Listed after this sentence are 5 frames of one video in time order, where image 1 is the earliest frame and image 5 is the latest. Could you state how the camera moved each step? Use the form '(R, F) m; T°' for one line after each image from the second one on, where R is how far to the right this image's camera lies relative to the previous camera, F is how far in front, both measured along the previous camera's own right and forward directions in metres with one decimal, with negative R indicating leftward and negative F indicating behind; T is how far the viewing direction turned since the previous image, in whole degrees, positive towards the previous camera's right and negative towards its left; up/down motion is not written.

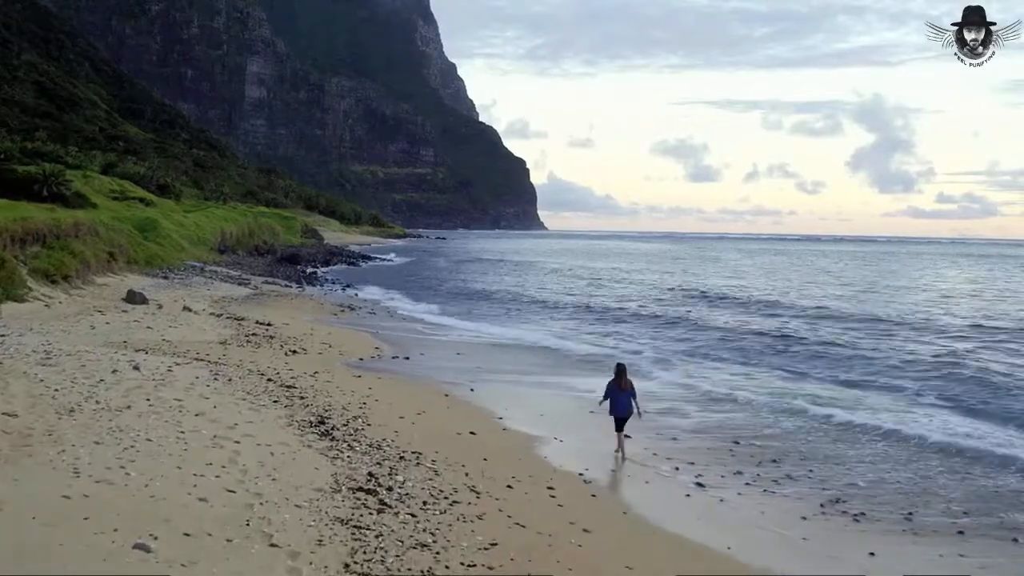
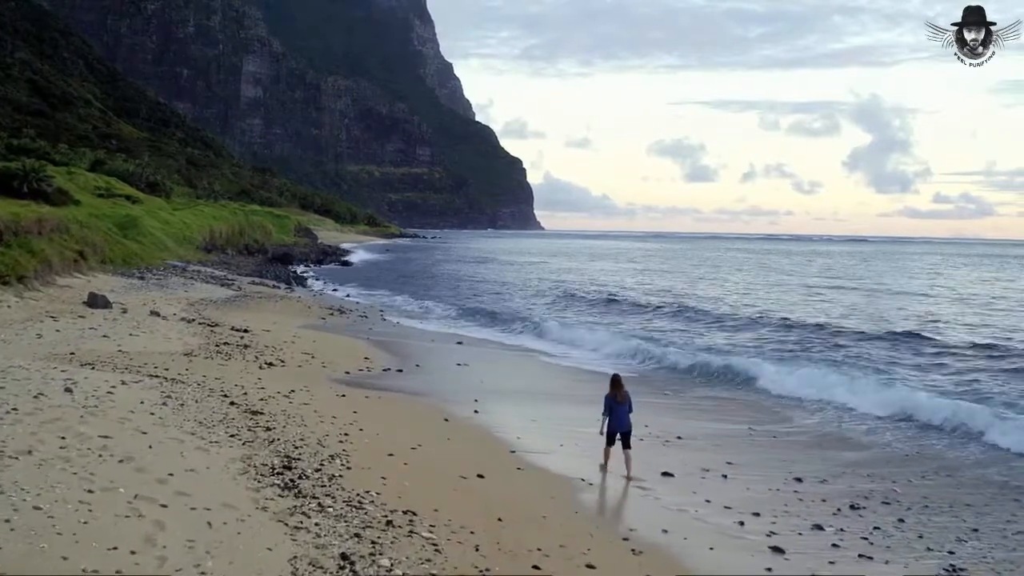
(-0.2, +2.1) m; 0°
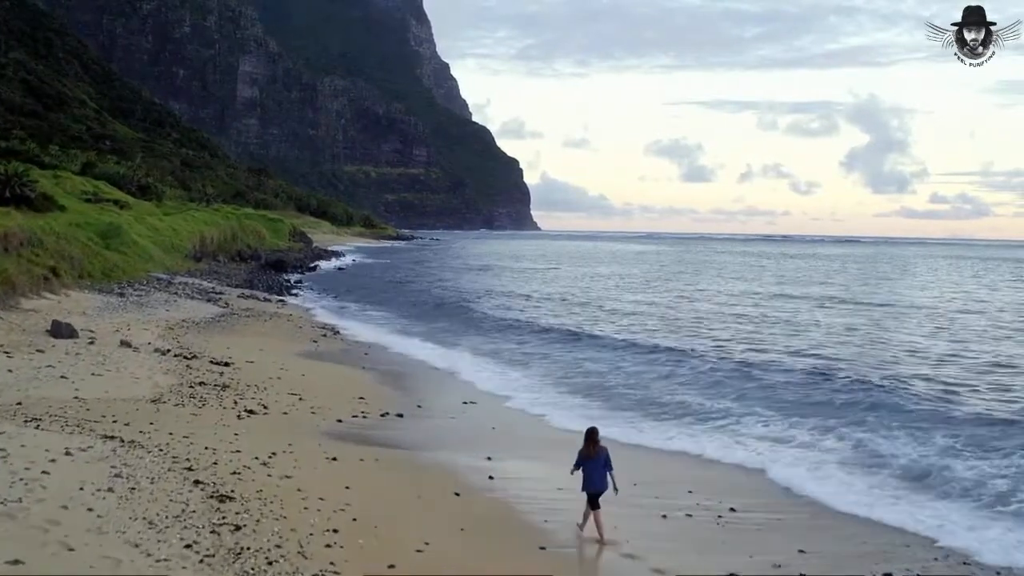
(-0.3, +1.9) m; 0°
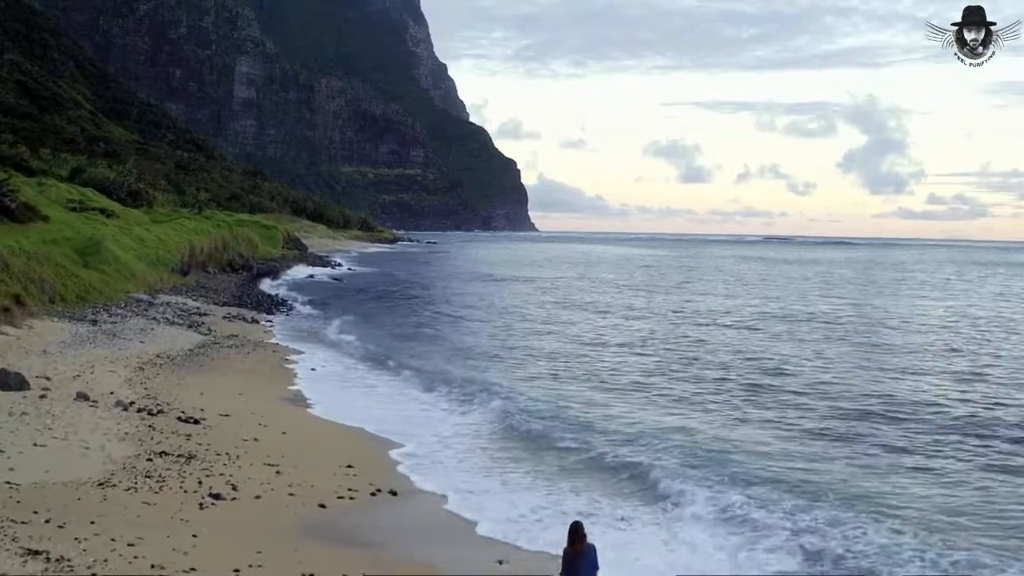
(-0.2, +2.0) m; 0°
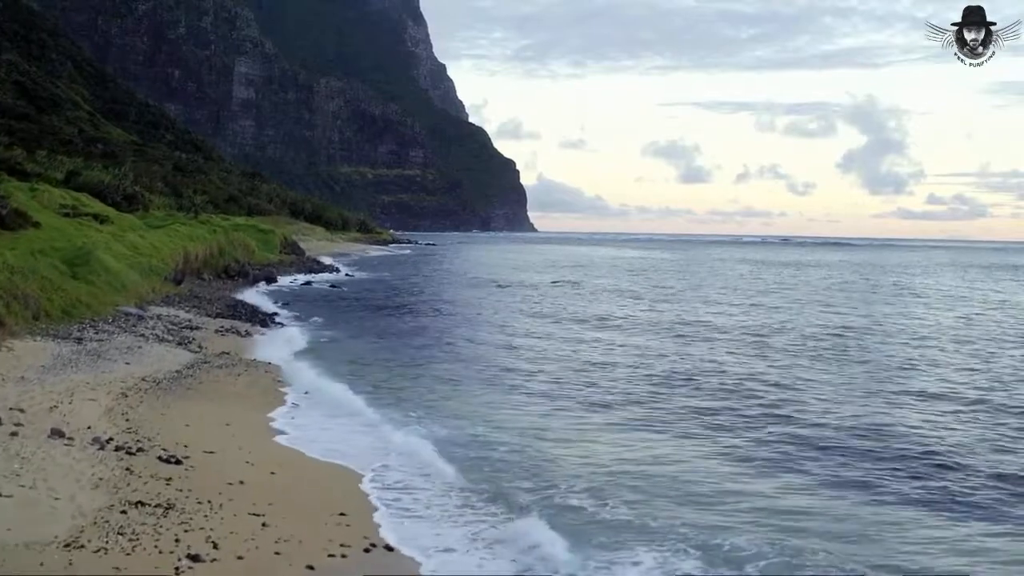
(-0.1, +1.0) m; 0°
